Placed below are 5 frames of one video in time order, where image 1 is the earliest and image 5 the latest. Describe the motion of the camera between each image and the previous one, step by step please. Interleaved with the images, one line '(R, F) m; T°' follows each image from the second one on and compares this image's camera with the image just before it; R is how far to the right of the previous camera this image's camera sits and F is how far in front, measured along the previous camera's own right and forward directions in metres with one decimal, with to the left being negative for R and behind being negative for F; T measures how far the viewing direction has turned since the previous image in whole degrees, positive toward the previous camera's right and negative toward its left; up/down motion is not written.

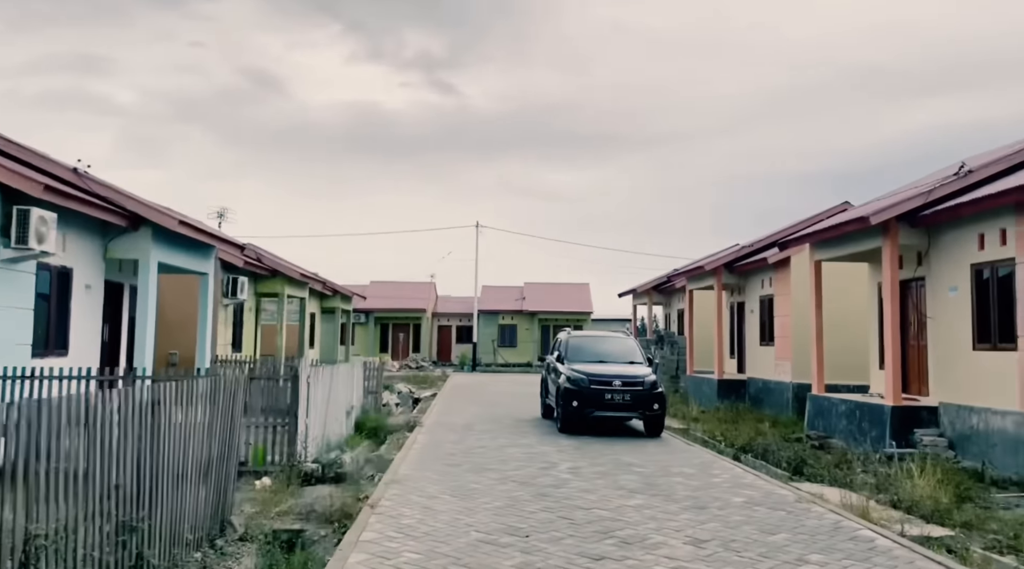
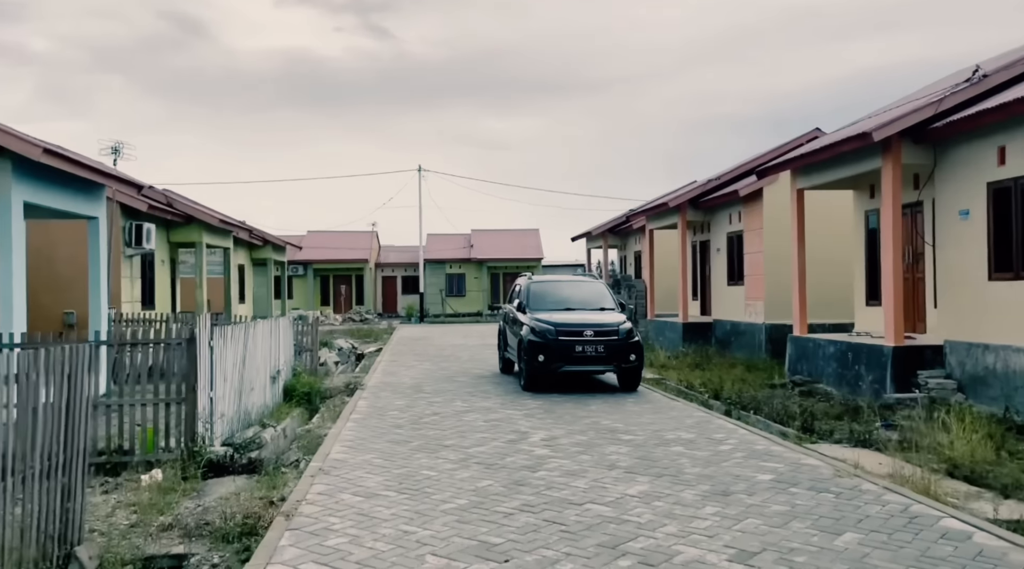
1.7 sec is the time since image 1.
(-0.1, +2.0) m; +3°
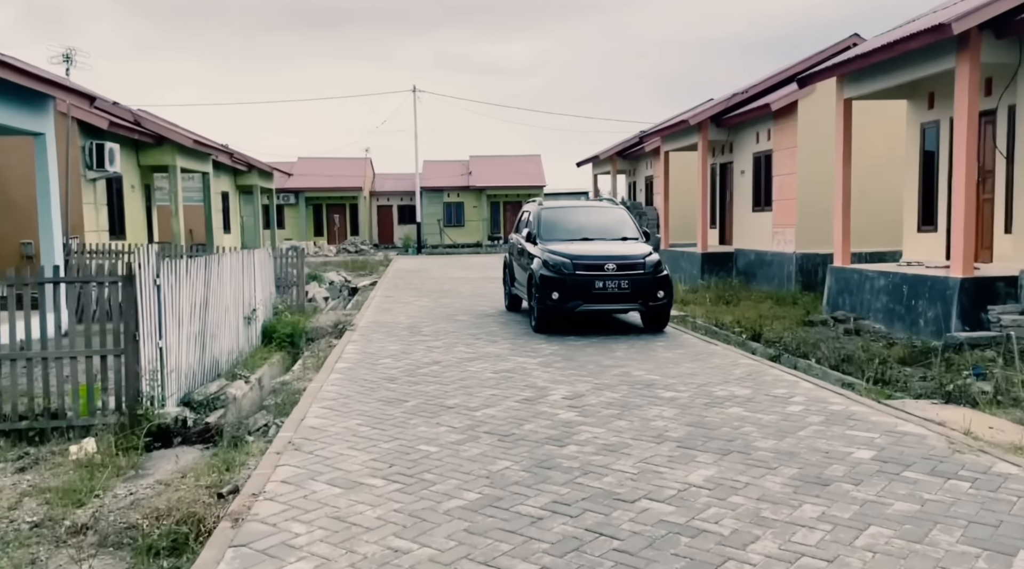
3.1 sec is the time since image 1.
(-0.1, +1.6) m; 0°
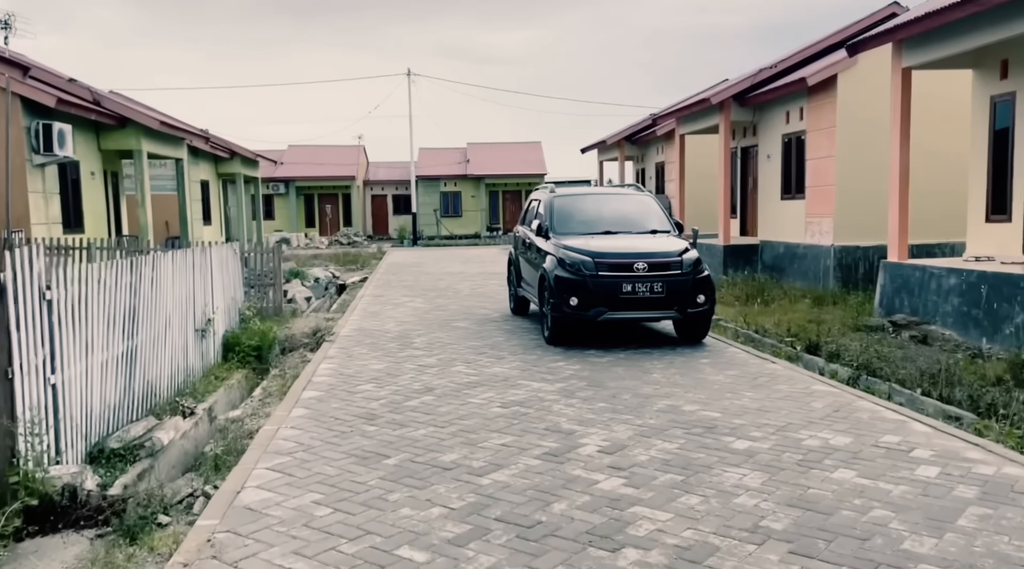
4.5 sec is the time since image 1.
(-0.1, +1.8) m; 0°
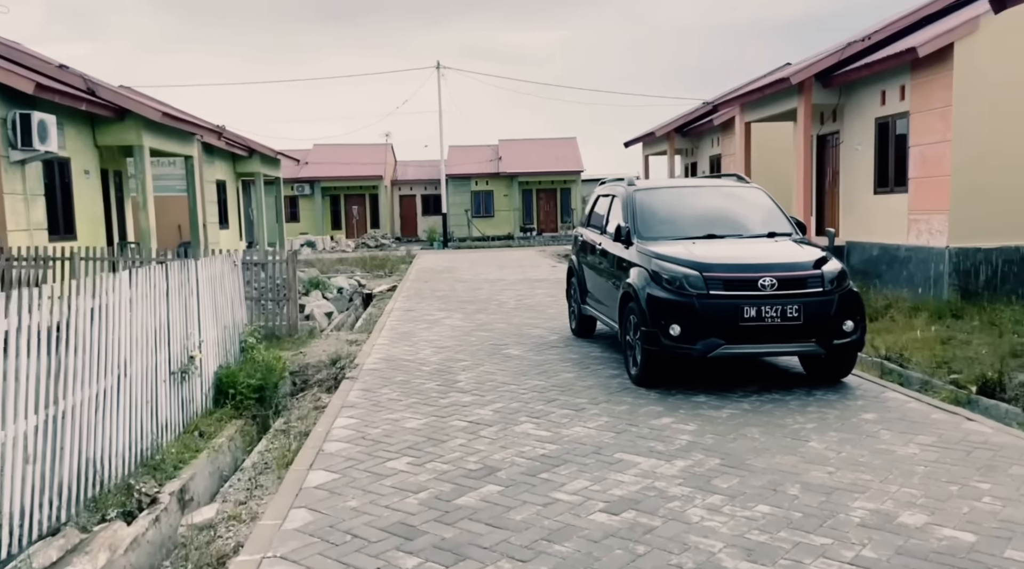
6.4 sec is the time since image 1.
(-0.4, +2.2) m; -2°
